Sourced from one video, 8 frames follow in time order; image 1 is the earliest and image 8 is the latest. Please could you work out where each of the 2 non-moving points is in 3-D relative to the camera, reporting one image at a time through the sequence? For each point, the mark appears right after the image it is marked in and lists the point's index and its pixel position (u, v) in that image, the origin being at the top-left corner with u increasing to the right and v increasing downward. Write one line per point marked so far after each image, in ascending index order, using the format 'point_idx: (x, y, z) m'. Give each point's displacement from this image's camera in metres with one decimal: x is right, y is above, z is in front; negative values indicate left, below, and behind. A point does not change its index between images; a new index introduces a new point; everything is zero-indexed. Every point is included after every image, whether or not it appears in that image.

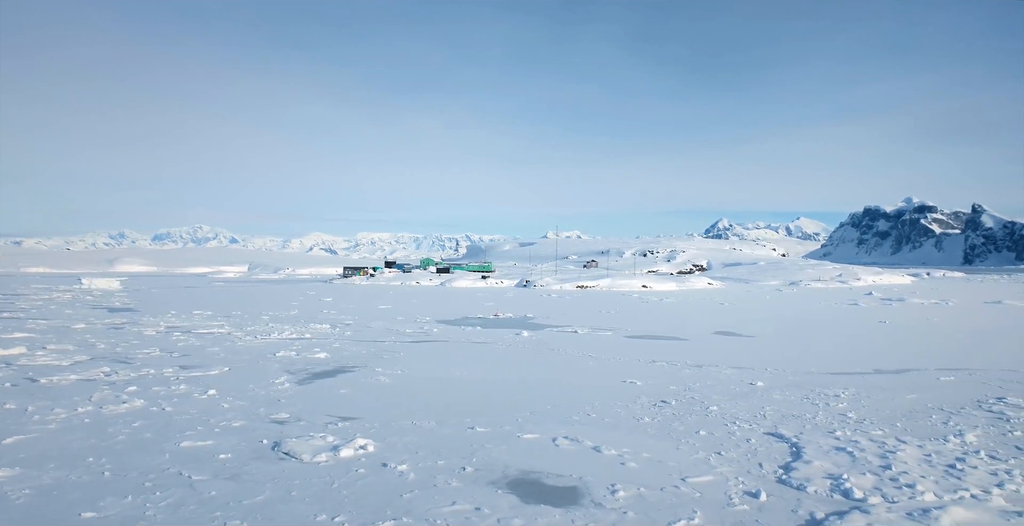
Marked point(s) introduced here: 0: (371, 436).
0: (-3.0, -3.7, +11.2) m
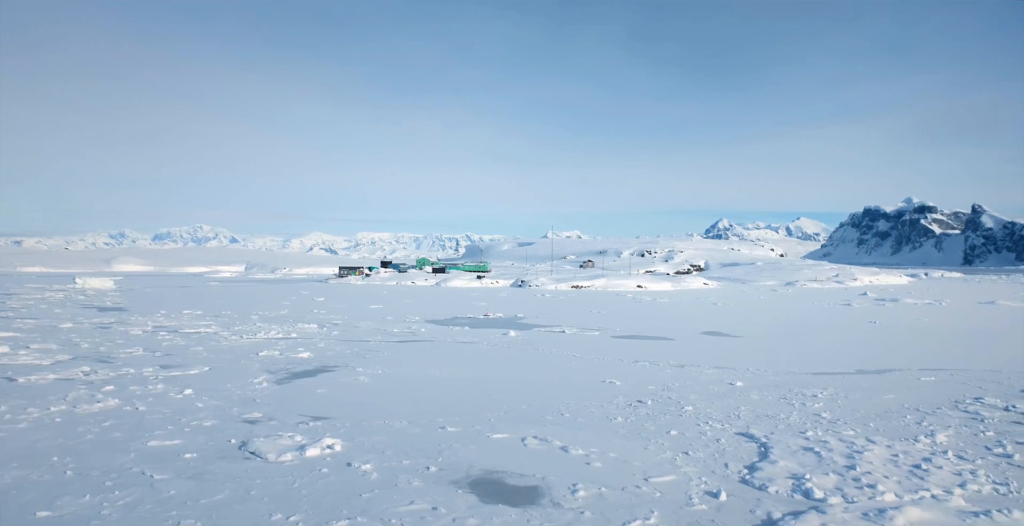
0: (-3.7, -3.7, +11.2) m
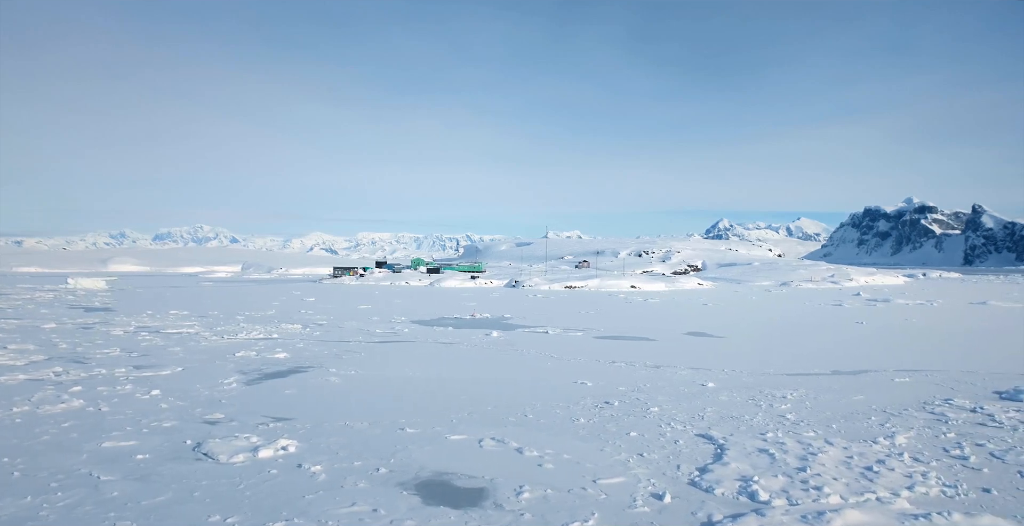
0: (-4.6, -3.7, +11.2) m
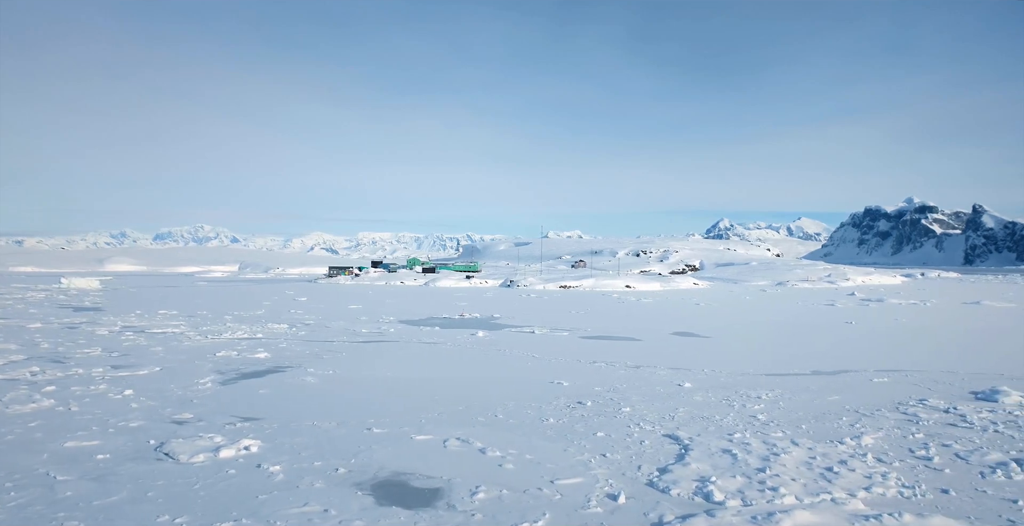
0: (-5.4, -3.7, +11.2) m
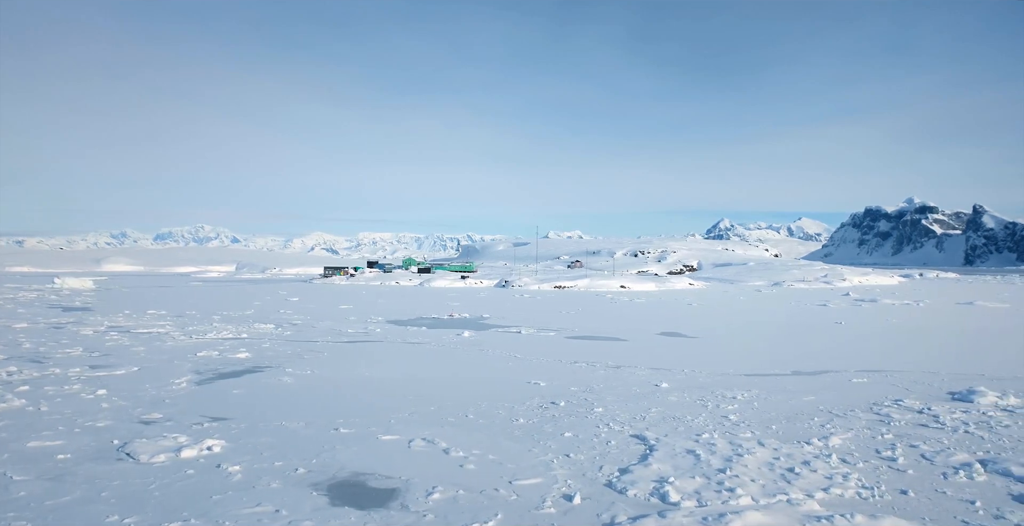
0: (-6.1, -3.7, +11.2) m
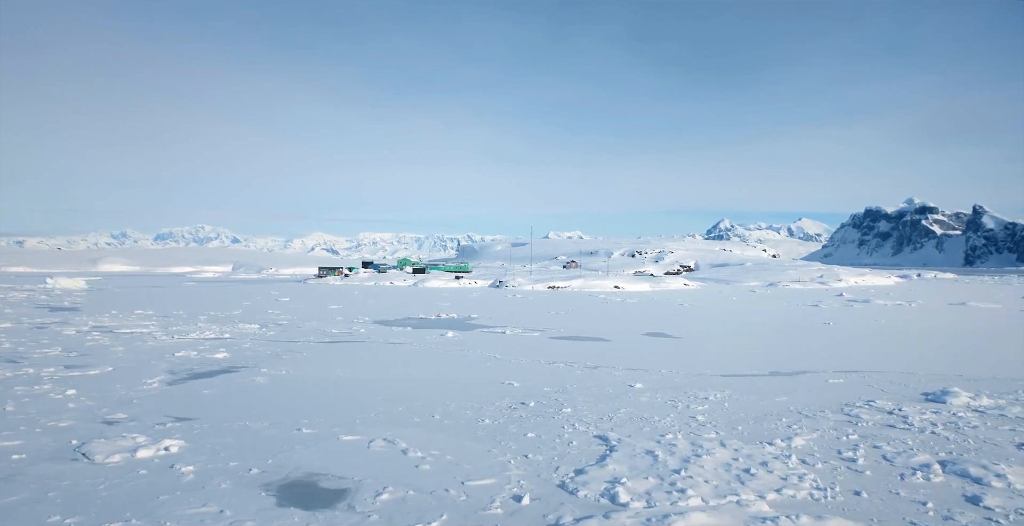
0: (-6.9, -3.7, +11.2) m
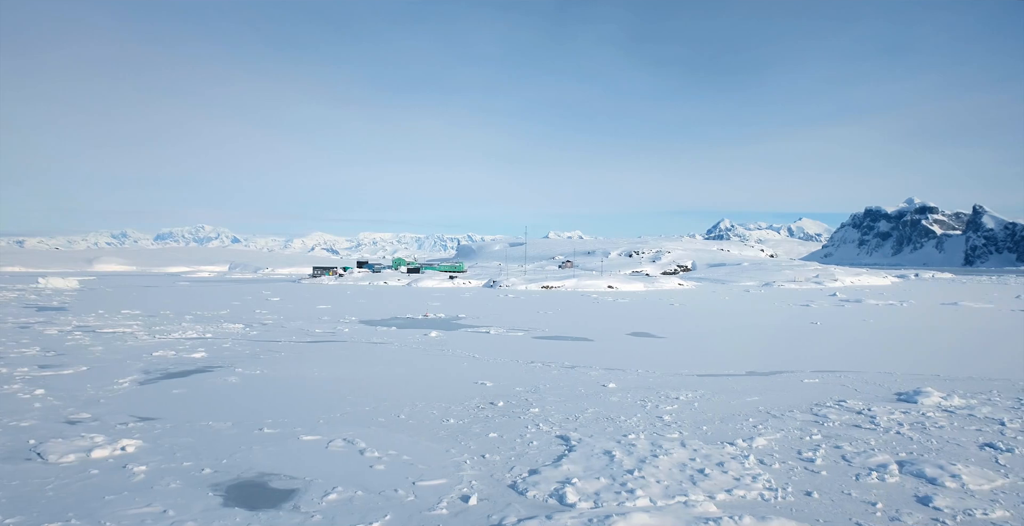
0: (-7.8, -3.7, +11.1) m
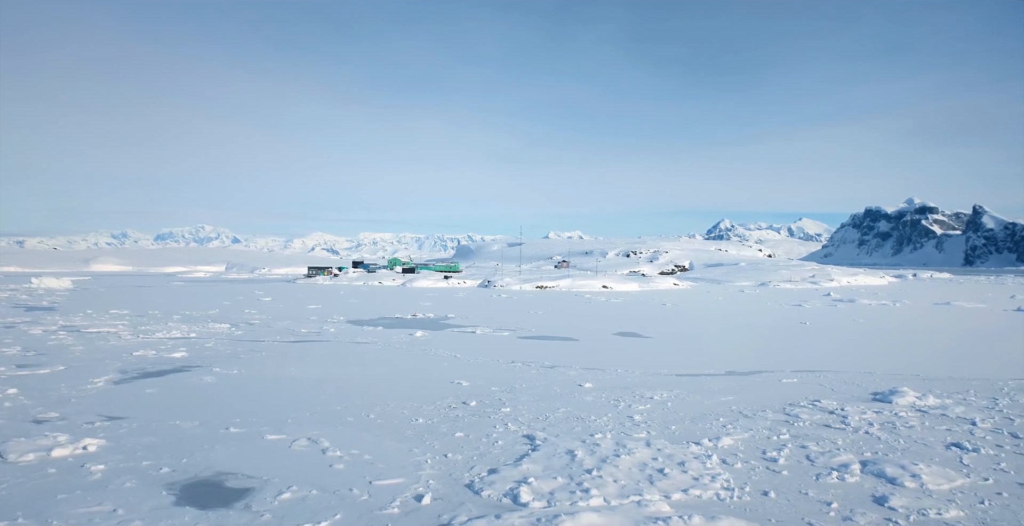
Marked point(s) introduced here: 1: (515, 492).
0: (-8.5, -3.7, +11.1) m
1: (+0.1, -3.8, +8.7) m
